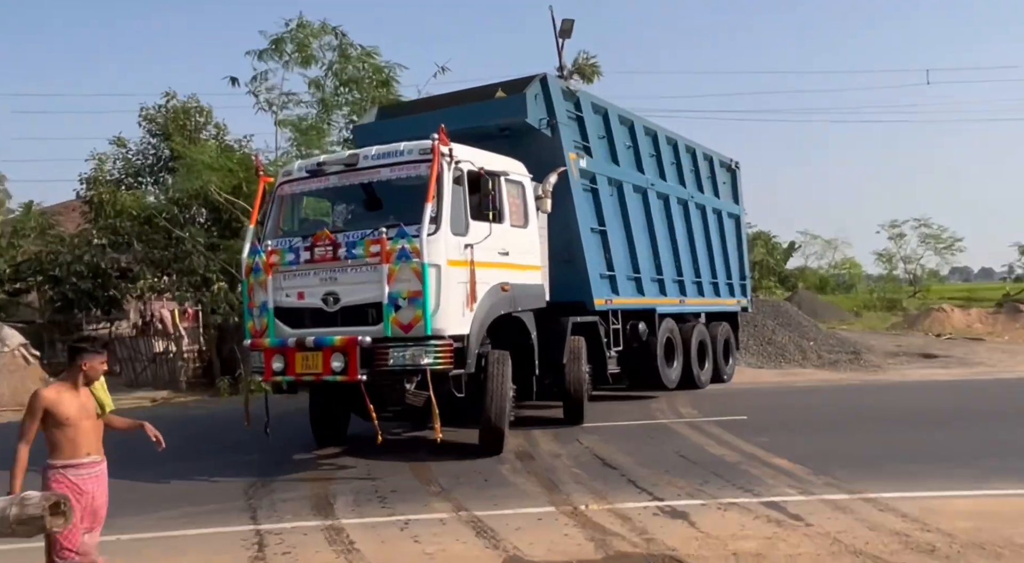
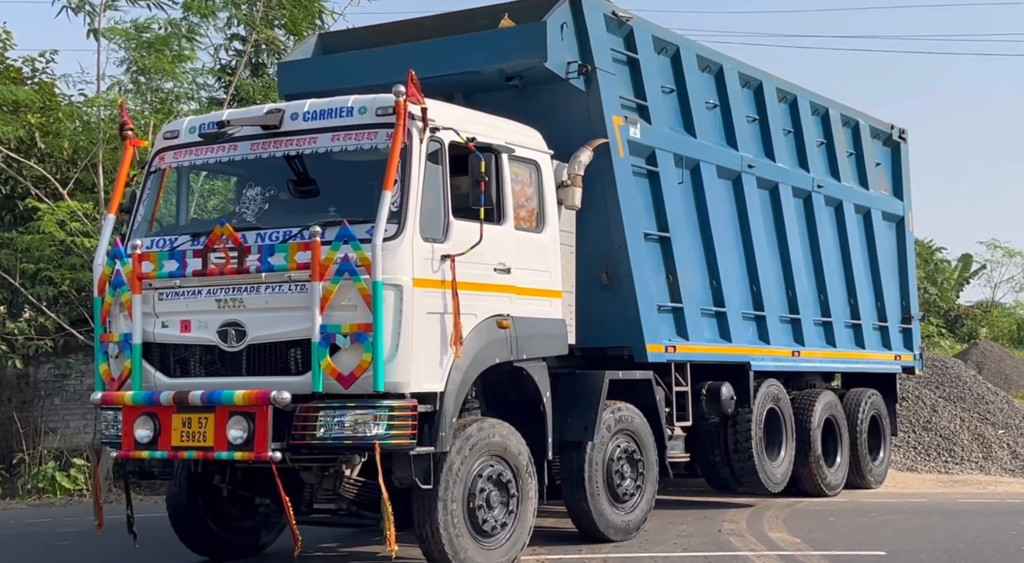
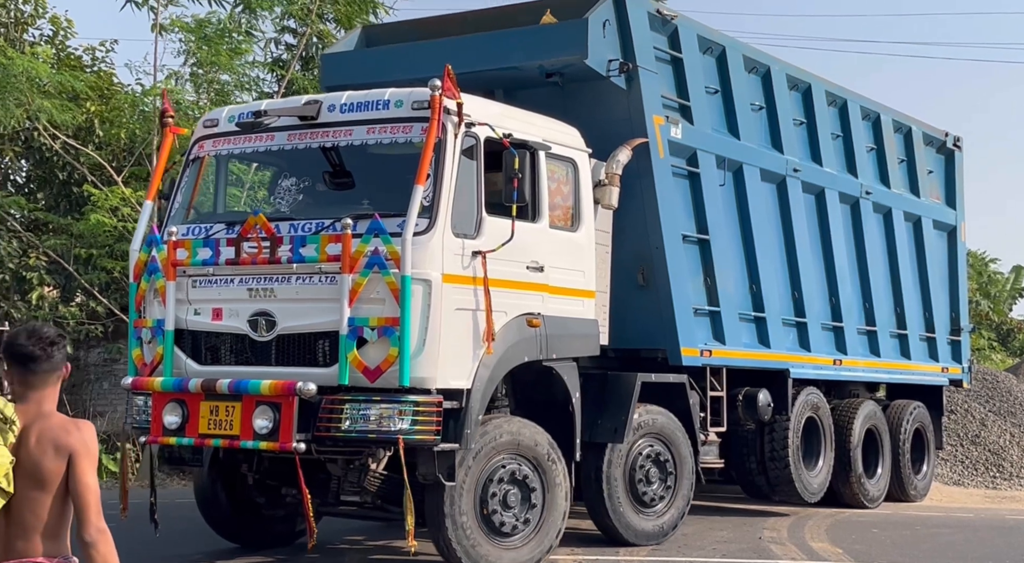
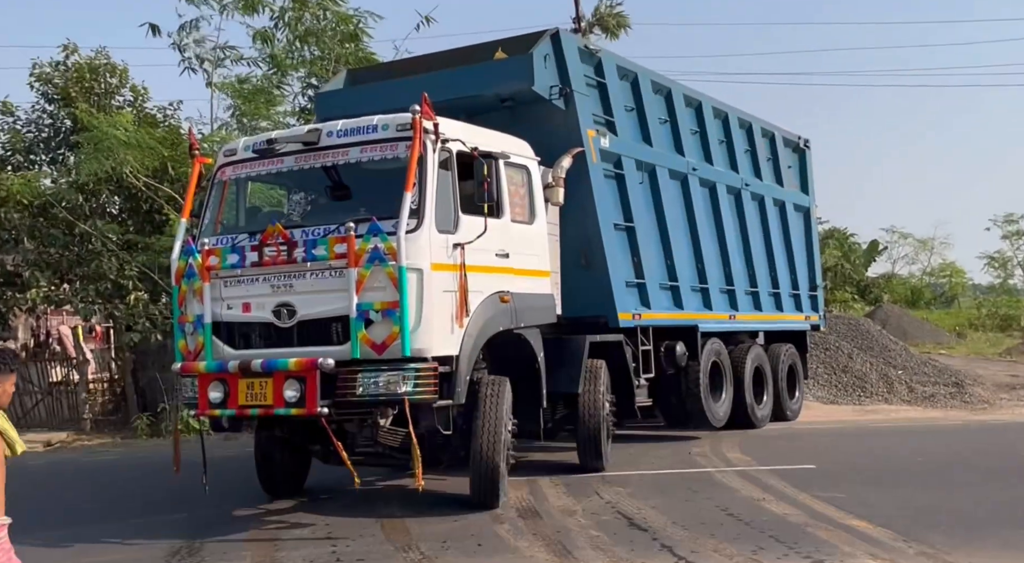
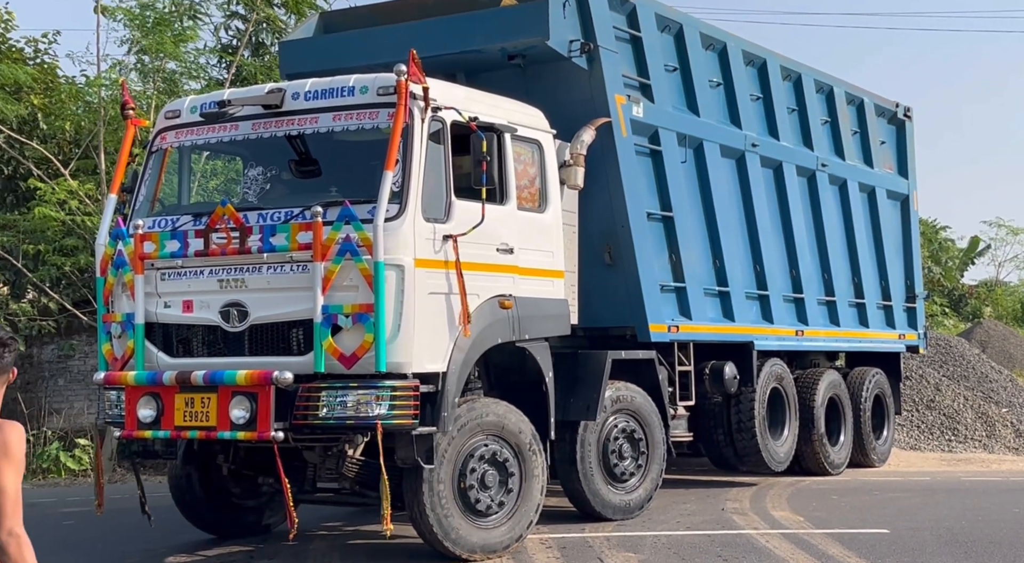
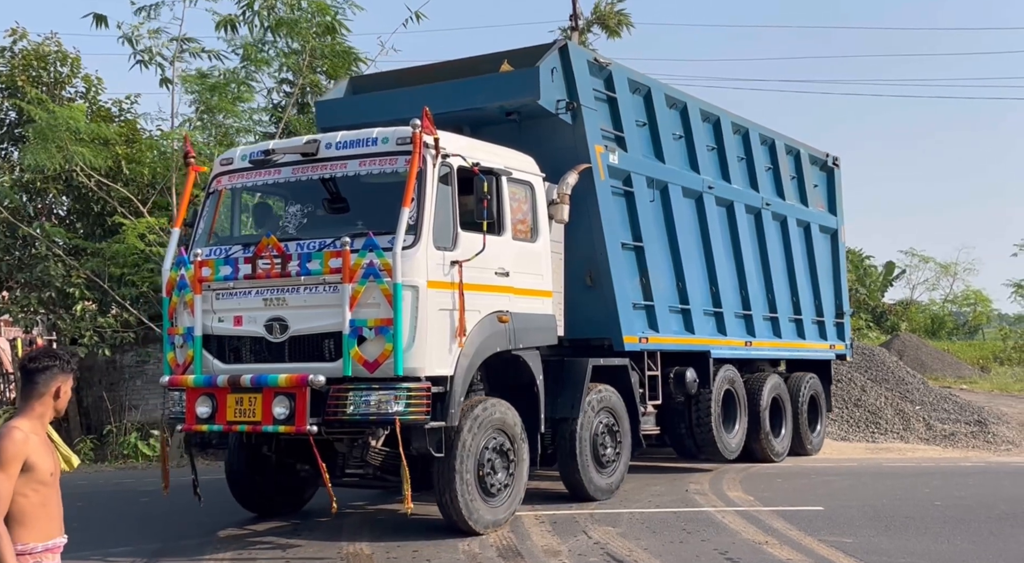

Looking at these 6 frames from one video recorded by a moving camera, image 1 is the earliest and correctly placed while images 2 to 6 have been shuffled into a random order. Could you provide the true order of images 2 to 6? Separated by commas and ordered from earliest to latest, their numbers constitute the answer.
4, 6, 2, 5, 3
